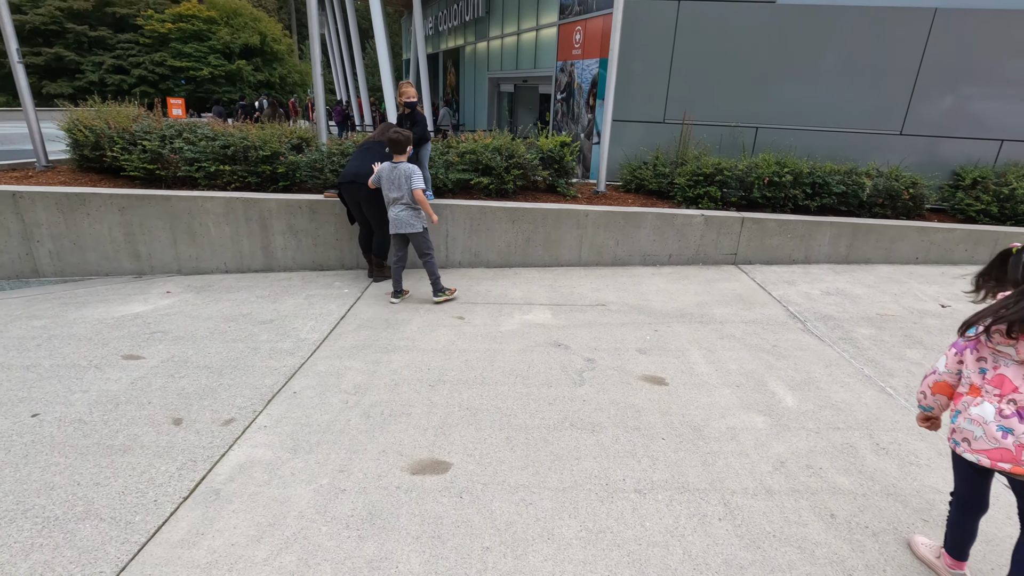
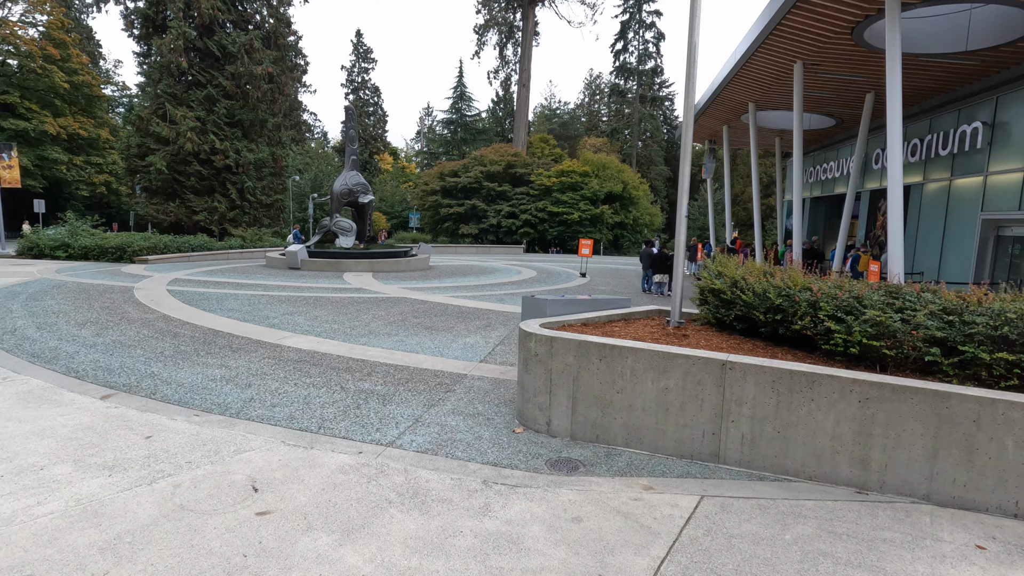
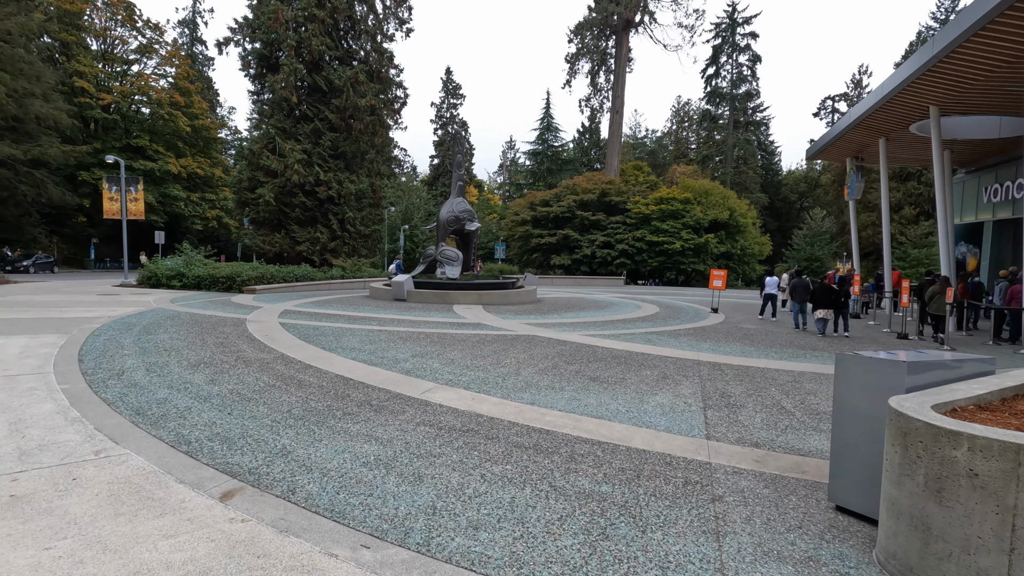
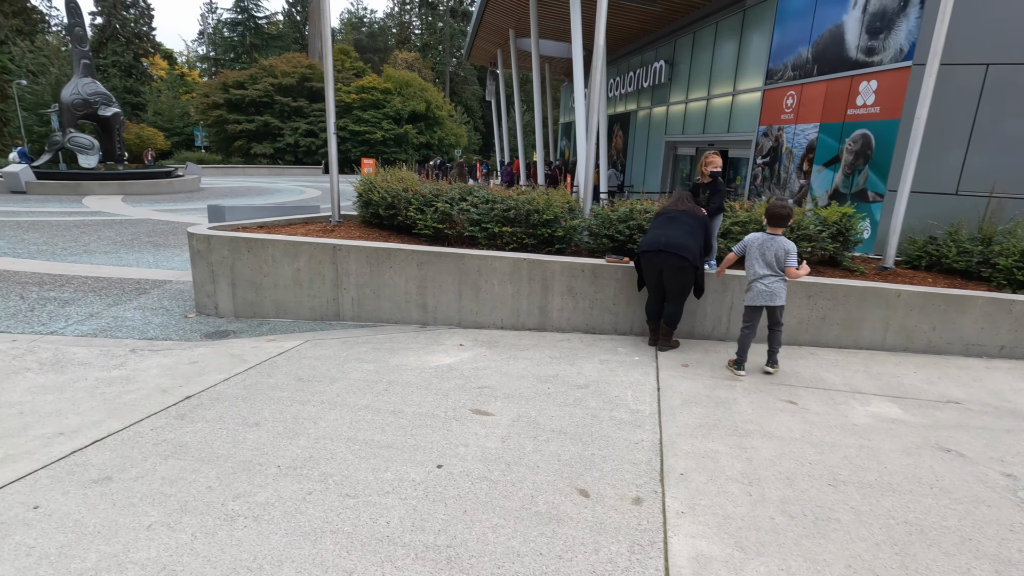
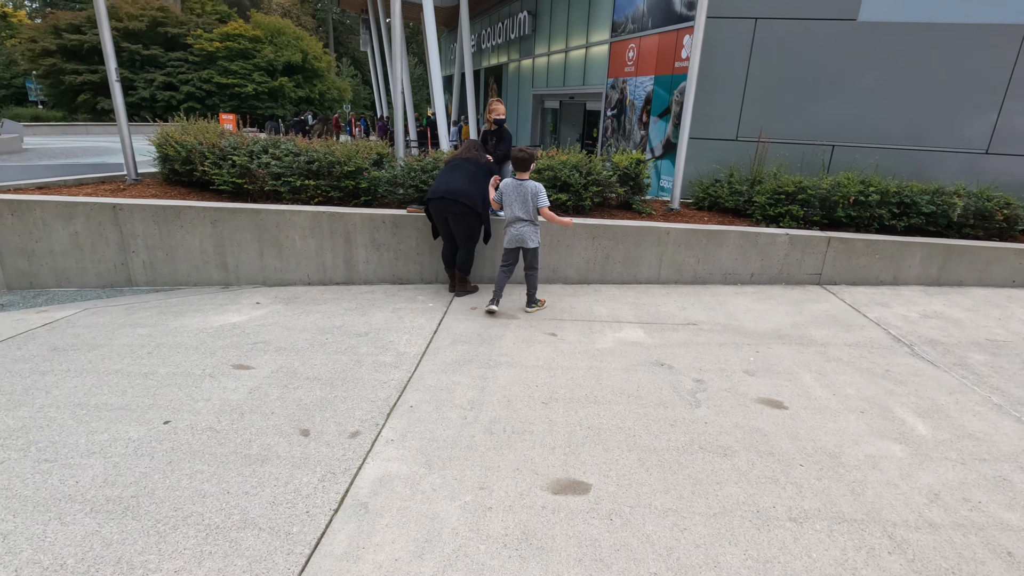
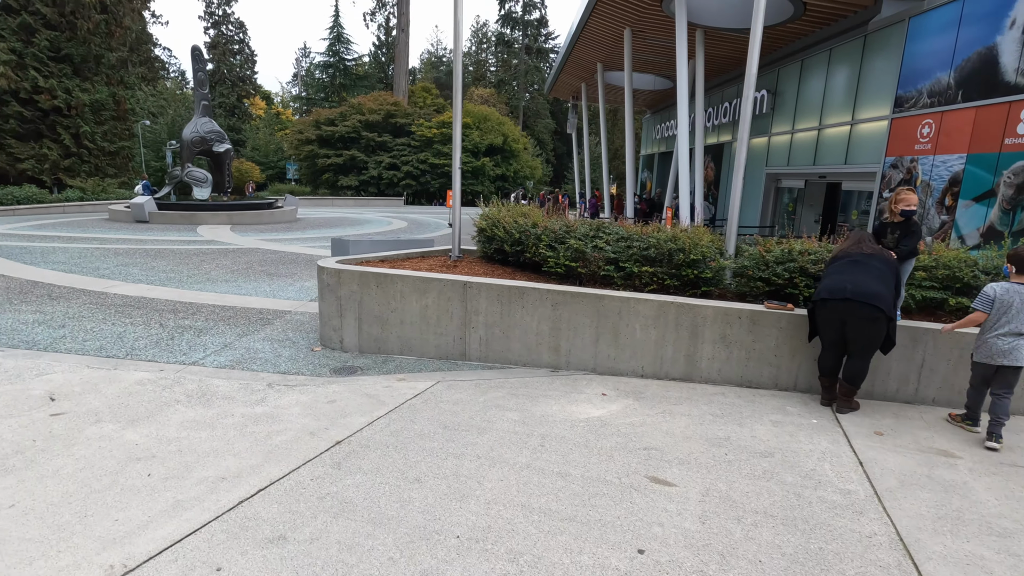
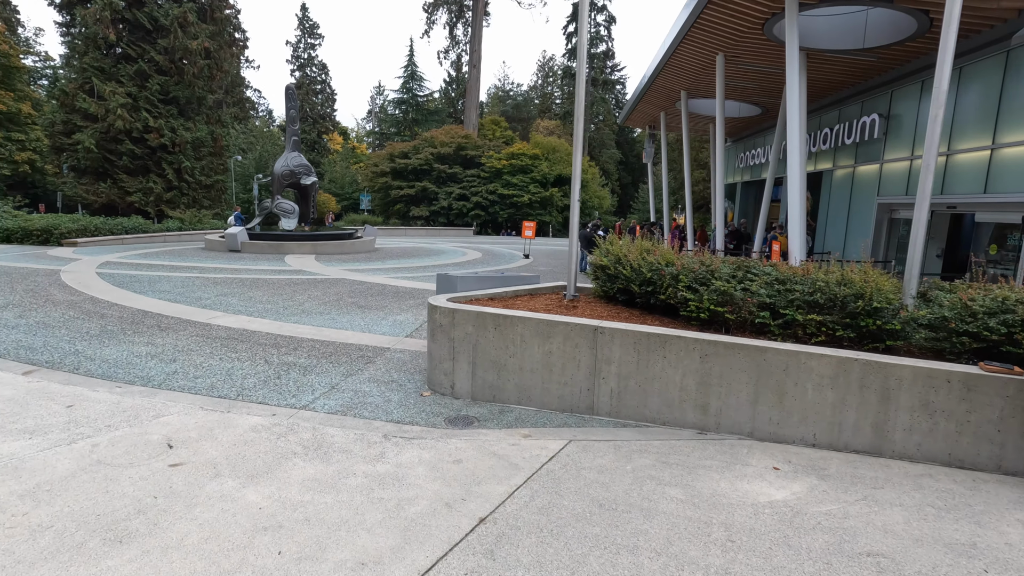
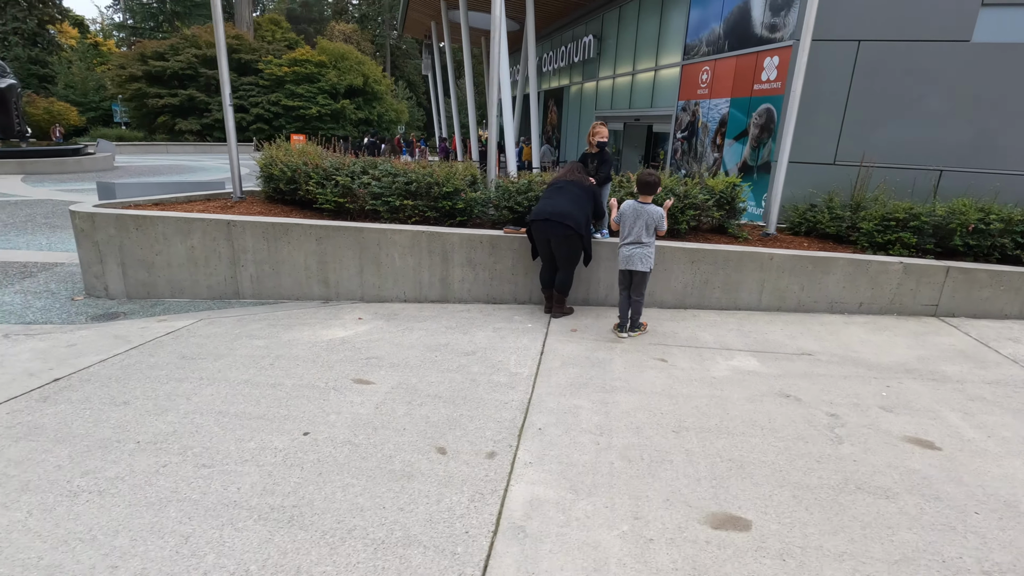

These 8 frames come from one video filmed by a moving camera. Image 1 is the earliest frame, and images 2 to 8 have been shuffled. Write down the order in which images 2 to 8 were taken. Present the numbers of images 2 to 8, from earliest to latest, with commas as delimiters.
5, 8, 4, 6, 7, 2, 3
